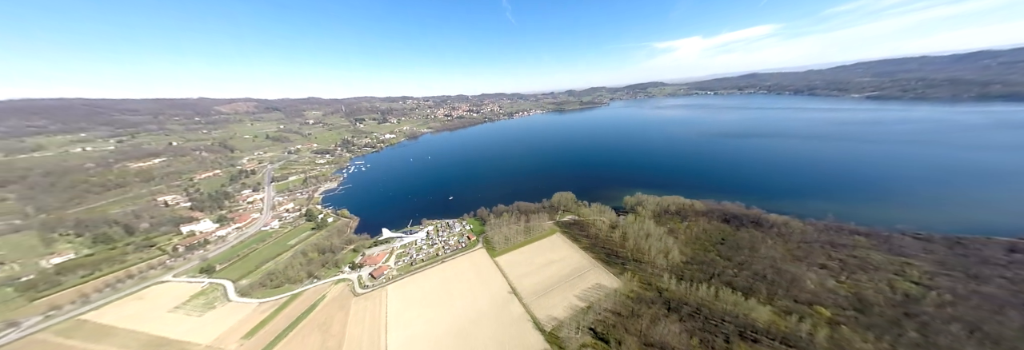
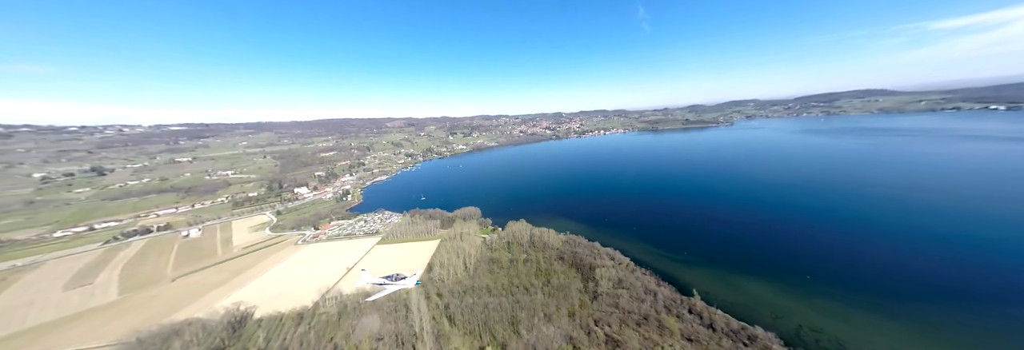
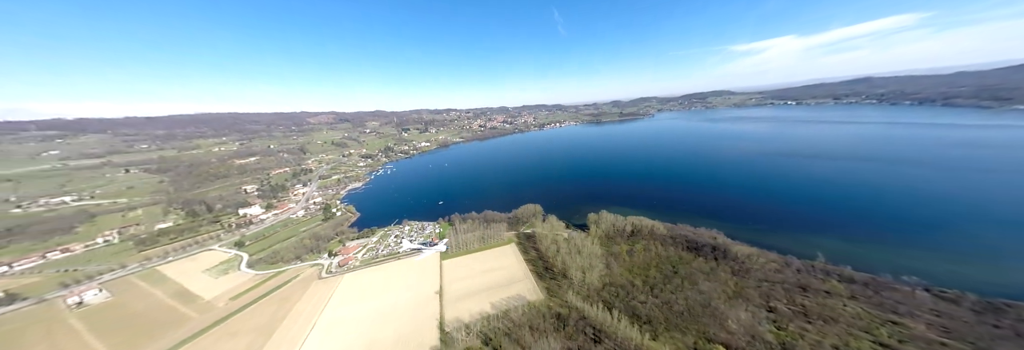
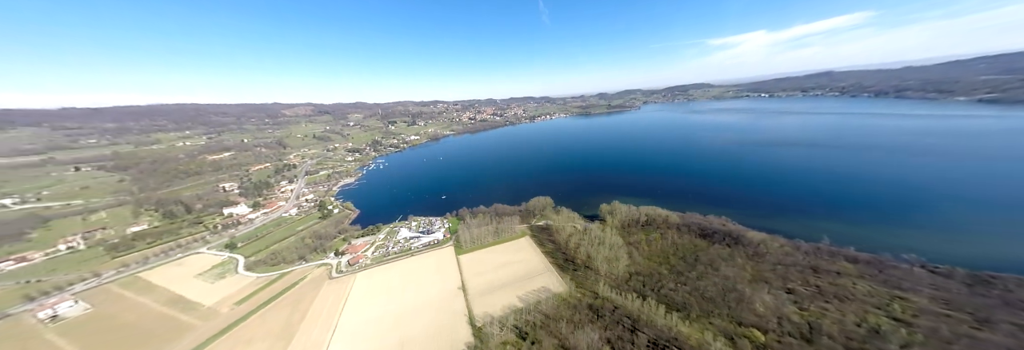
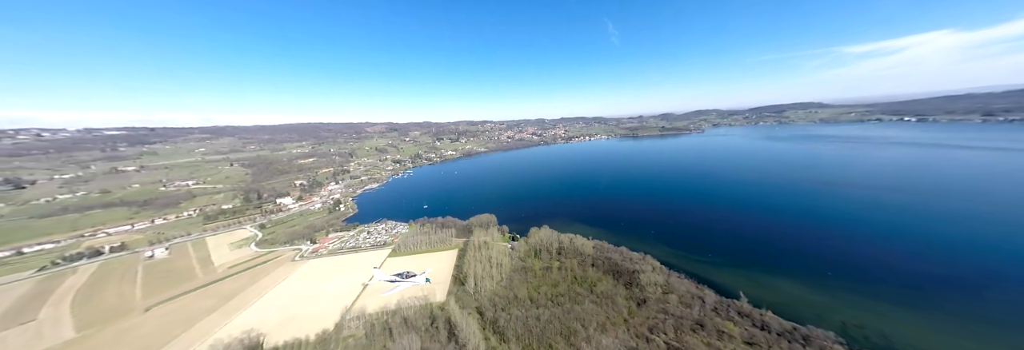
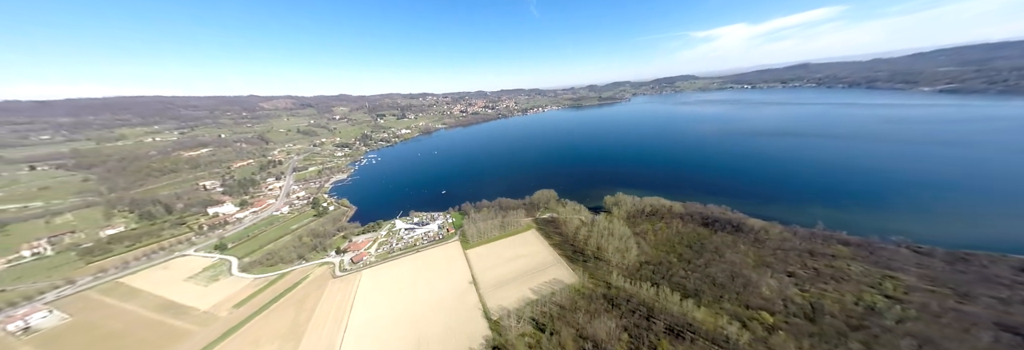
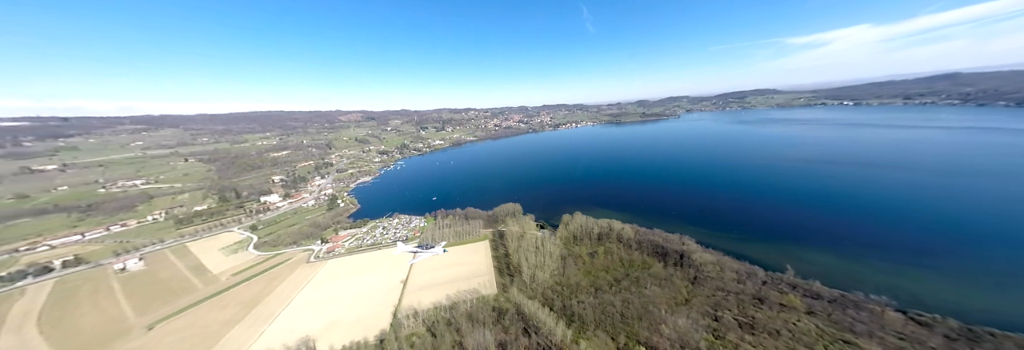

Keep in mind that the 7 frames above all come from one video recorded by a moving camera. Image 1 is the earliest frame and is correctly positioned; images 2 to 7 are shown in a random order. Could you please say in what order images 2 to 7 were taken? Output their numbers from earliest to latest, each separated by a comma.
6, 4, 3, 7, 5, 2
